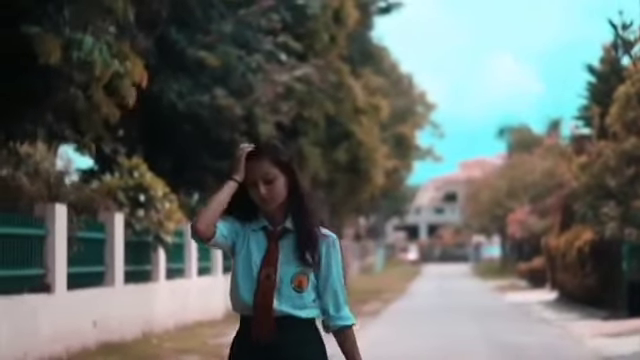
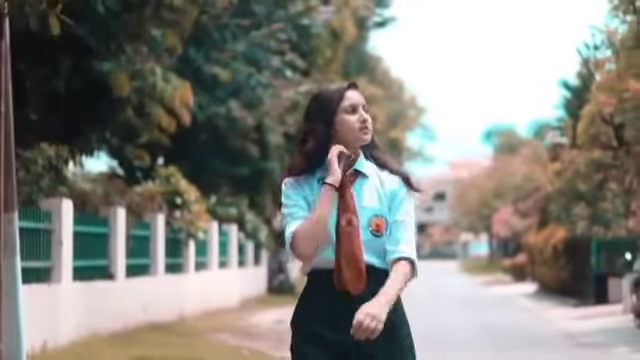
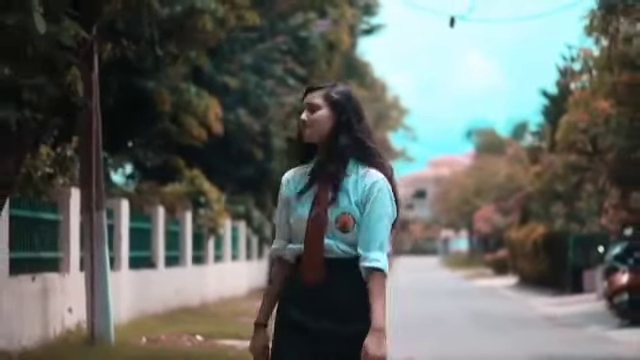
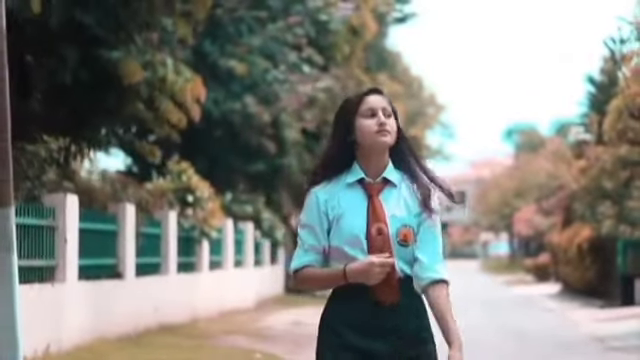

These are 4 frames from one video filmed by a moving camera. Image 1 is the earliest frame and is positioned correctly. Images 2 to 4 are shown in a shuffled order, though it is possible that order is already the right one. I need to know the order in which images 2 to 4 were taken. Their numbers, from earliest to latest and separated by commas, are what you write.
4, 2, 3
